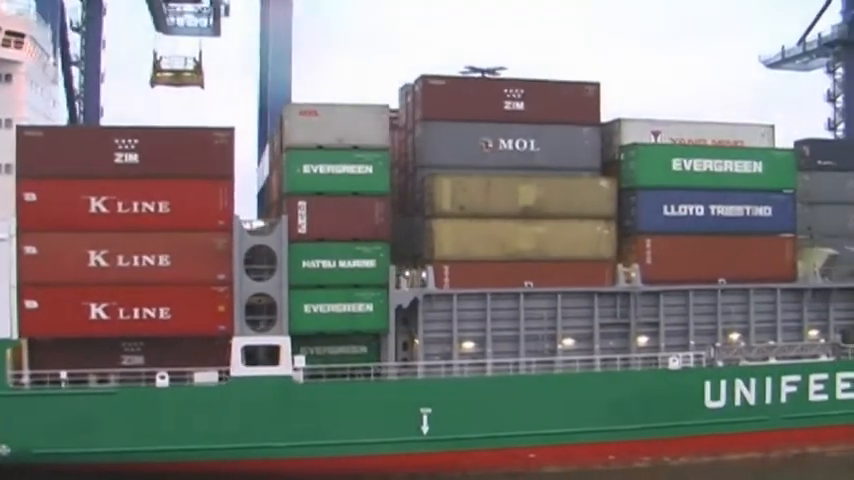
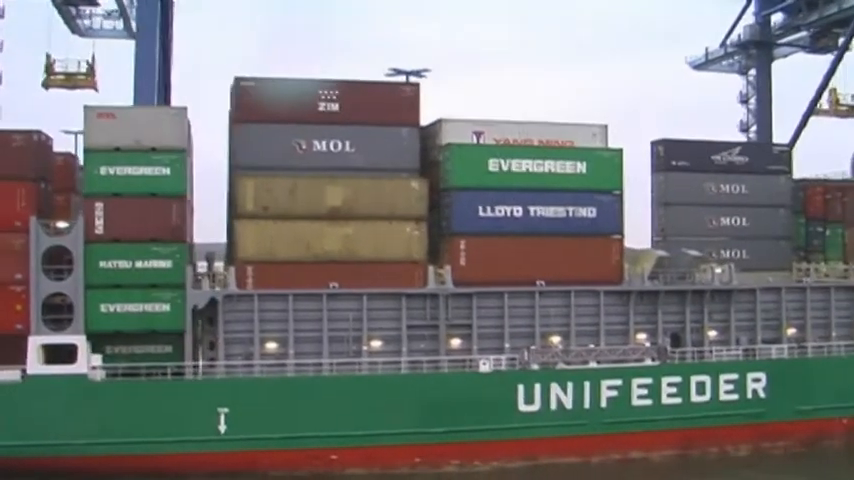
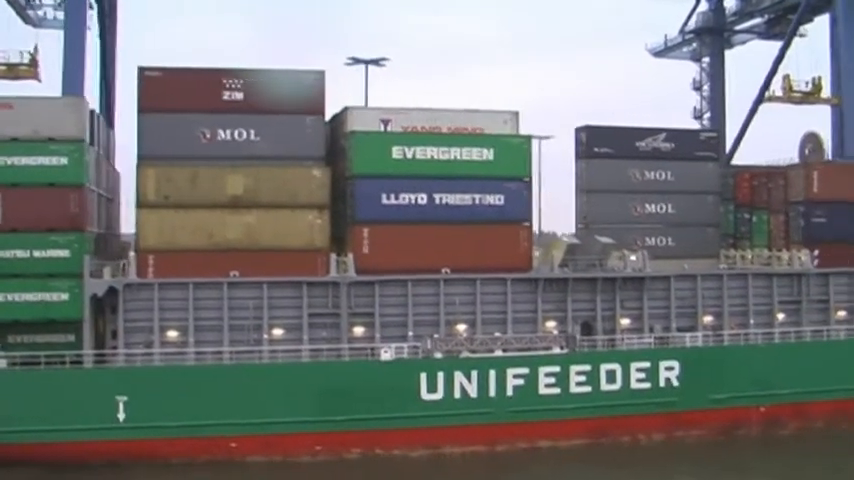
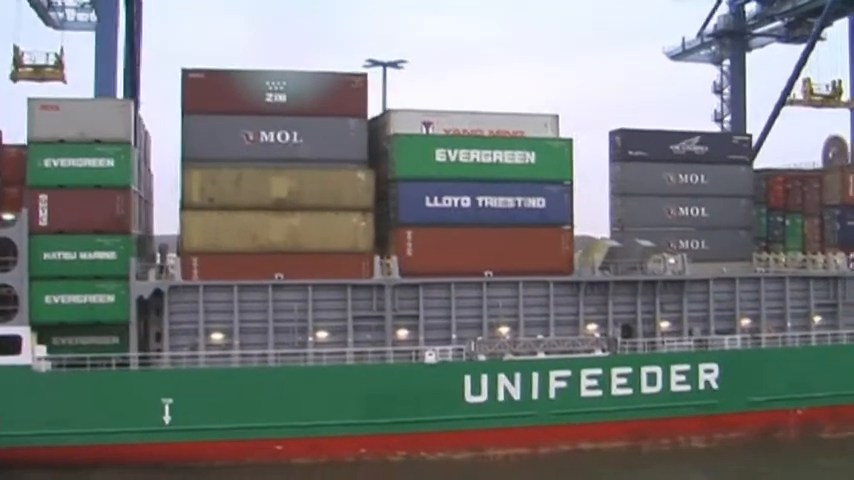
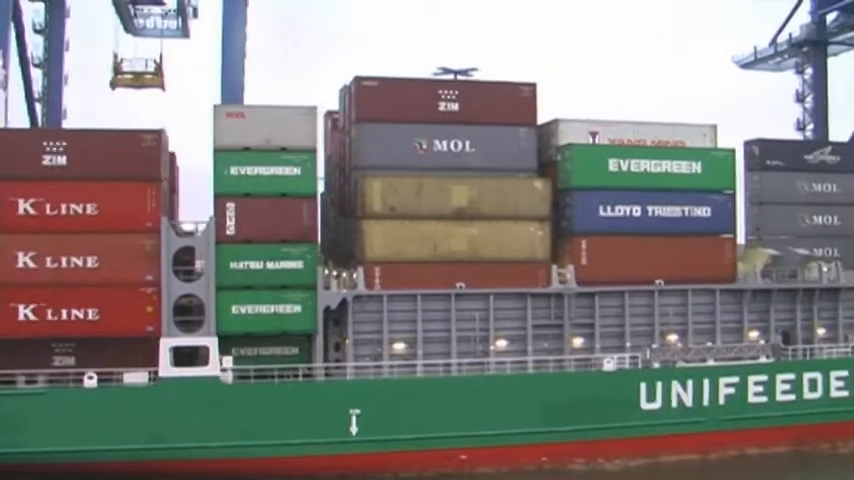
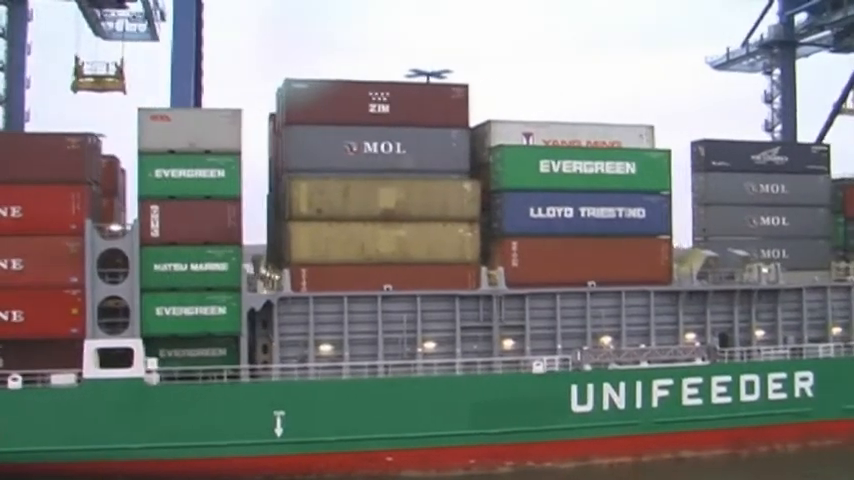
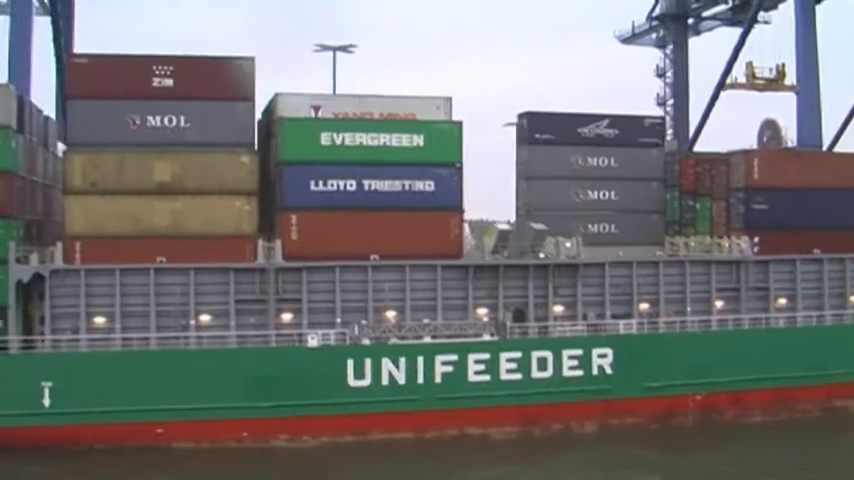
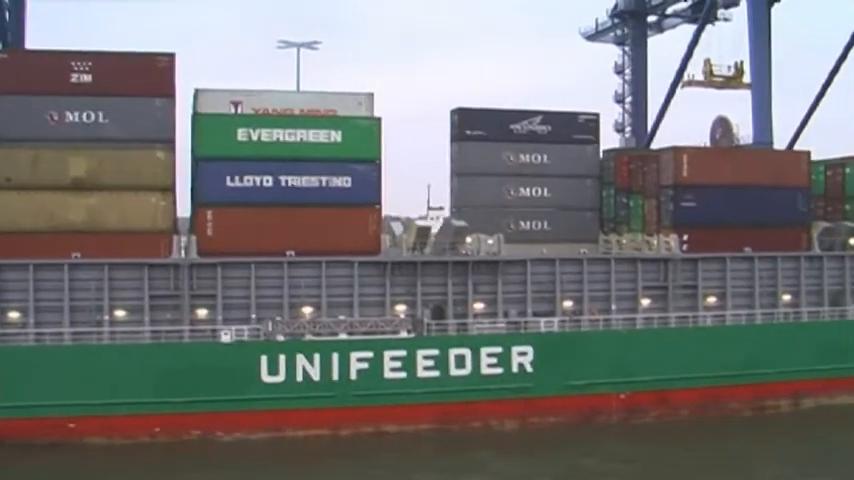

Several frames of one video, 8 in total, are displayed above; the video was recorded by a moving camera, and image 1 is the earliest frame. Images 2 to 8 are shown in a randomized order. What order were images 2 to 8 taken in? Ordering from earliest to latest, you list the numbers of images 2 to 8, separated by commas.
5, 6, 2, 4, 3, 7, 8
